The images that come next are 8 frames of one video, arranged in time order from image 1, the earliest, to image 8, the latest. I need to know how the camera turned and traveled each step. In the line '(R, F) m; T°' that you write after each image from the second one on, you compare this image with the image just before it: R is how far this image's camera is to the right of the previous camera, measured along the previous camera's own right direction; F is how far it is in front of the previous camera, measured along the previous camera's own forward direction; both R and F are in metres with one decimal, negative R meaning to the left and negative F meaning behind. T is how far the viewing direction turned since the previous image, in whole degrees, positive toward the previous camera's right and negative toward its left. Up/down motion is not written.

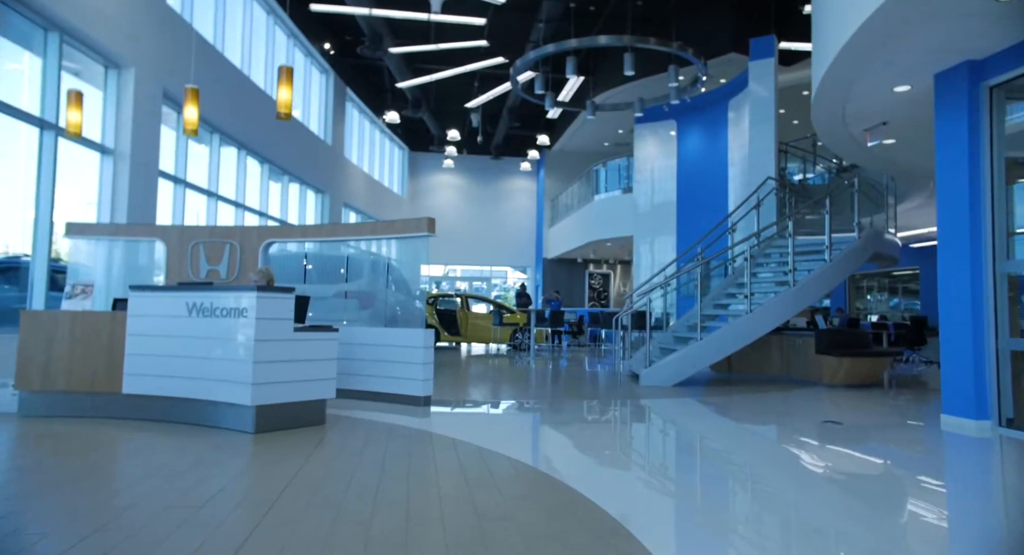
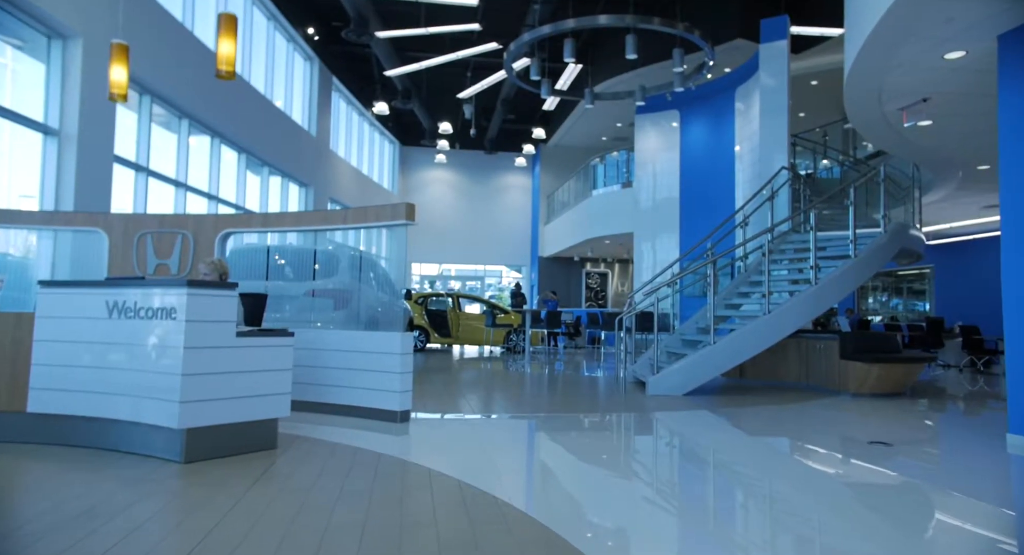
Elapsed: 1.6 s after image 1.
(0.0, +0.7) m; 0°
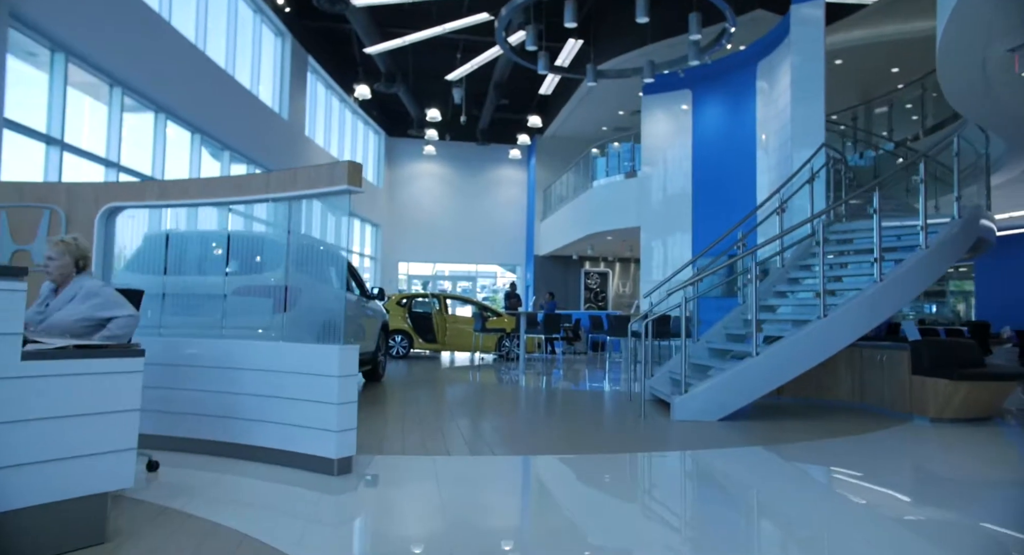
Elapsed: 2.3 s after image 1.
(0.0, +1.4) m; 0°
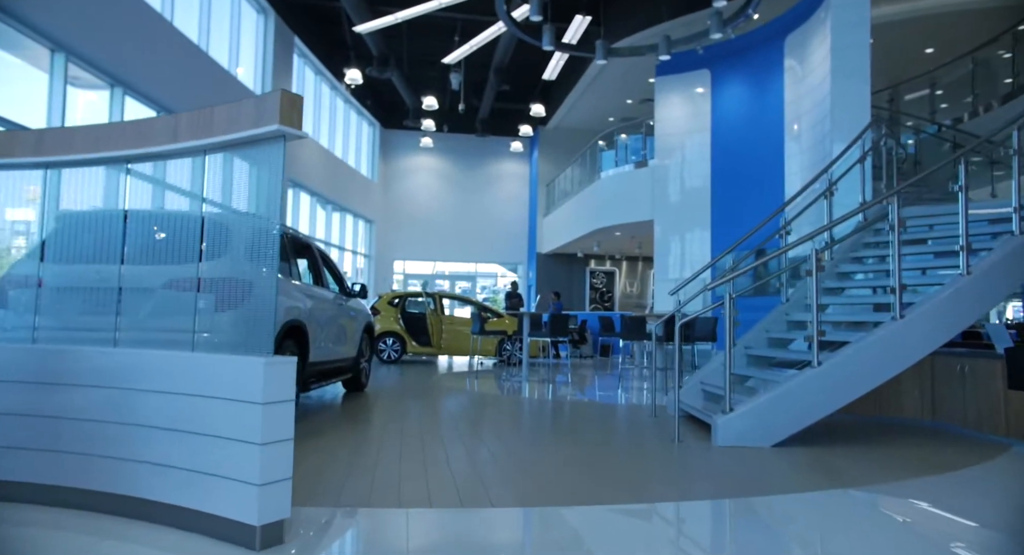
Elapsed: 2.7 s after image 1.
(0.0, +1.0) m; 0°
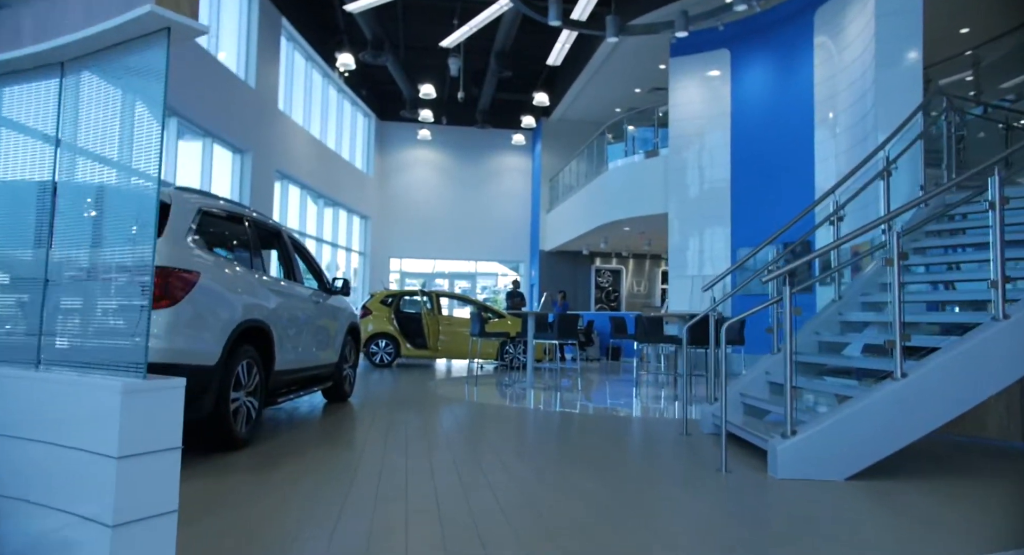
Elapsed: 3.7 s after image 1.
(0.0, +0.8) m; 0°
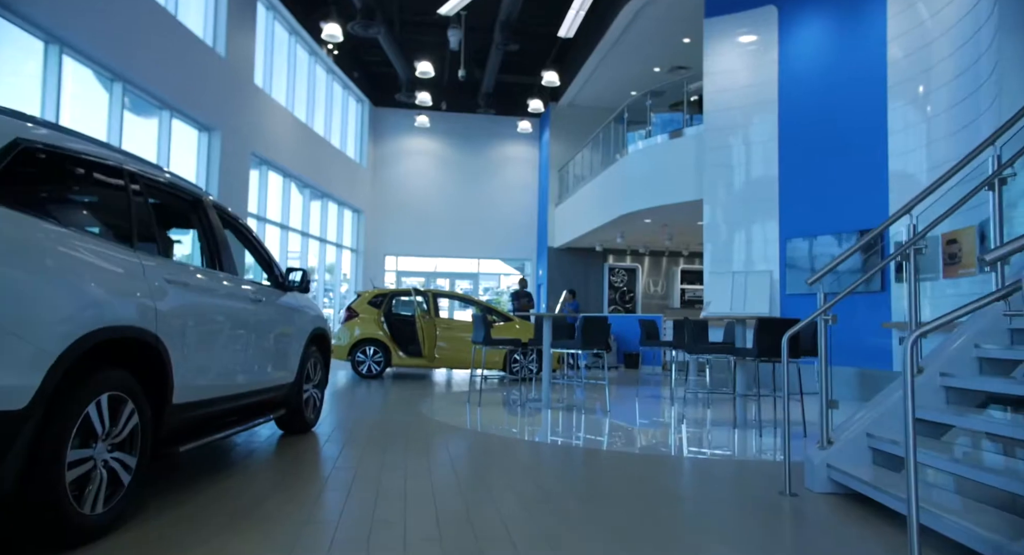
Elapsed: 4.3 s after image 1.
(-0.1, +1.5) m; 0°
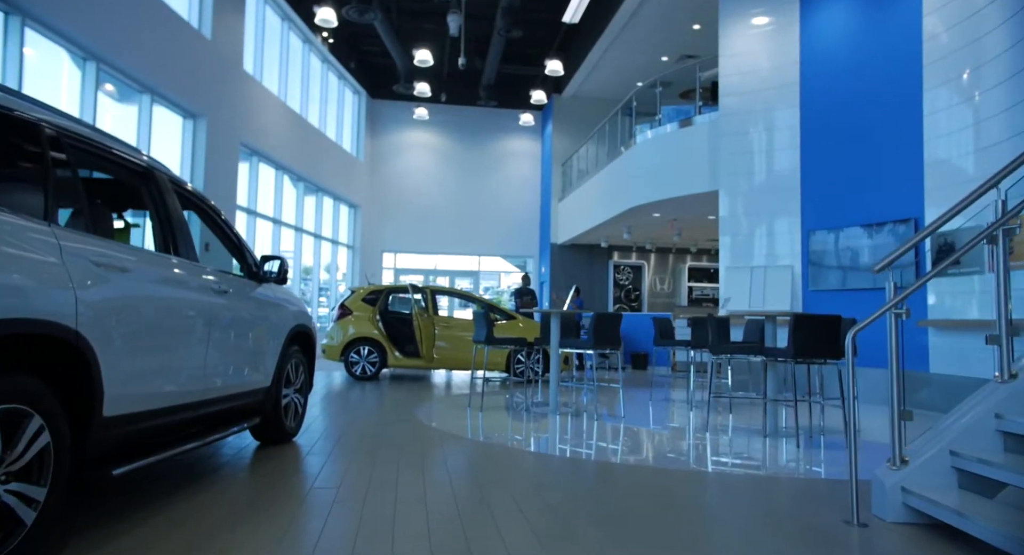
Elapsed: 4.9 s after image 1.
(0.0, +0.5) m; 0°
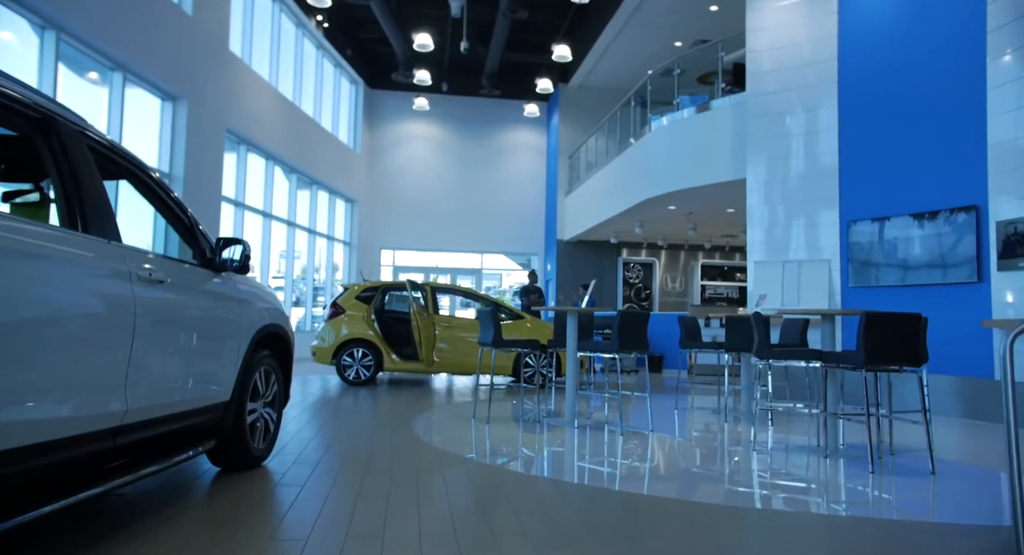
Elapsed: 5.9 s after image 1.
(-0.1, +0.7) m; 0°
